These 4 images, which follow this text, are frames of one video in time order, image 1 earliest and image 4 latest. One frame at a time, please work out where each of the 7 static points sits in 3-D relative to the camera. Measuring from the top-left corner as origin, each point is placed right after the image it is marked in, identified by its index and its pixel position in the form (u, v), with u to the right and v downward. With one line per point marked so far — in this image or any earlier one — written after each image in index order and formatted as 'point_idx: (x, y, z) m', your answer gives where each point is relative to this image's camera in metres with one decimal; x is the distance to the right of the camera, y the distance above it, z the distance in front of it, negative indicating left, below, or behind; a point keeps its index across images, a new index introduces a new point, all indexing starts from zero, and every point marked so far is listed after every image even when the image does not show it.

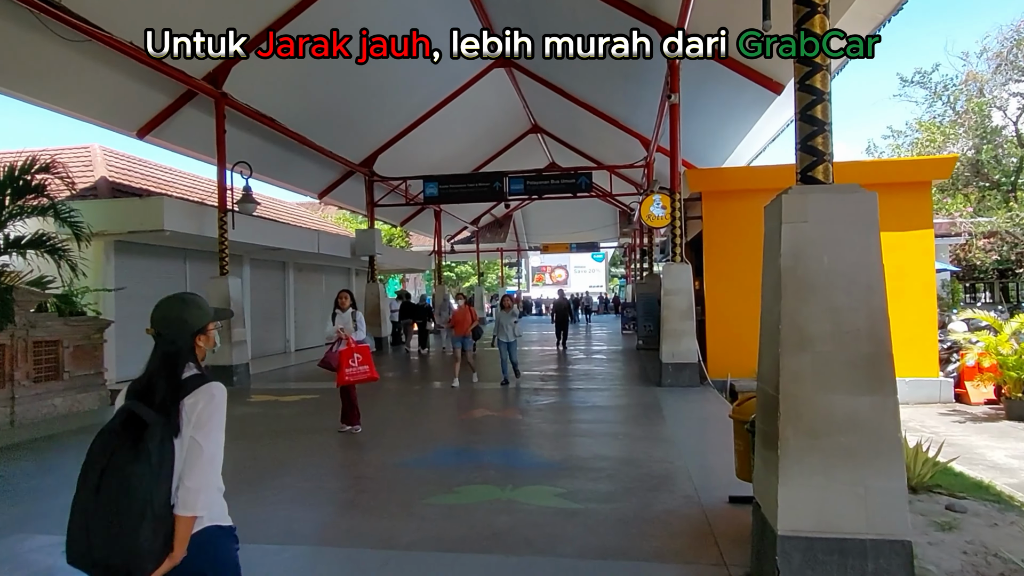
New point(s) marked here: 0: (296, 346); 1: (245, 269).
0: (-5.4, -1.5, +18.7) m
1: (-5.7, +0.4, +16.1) m
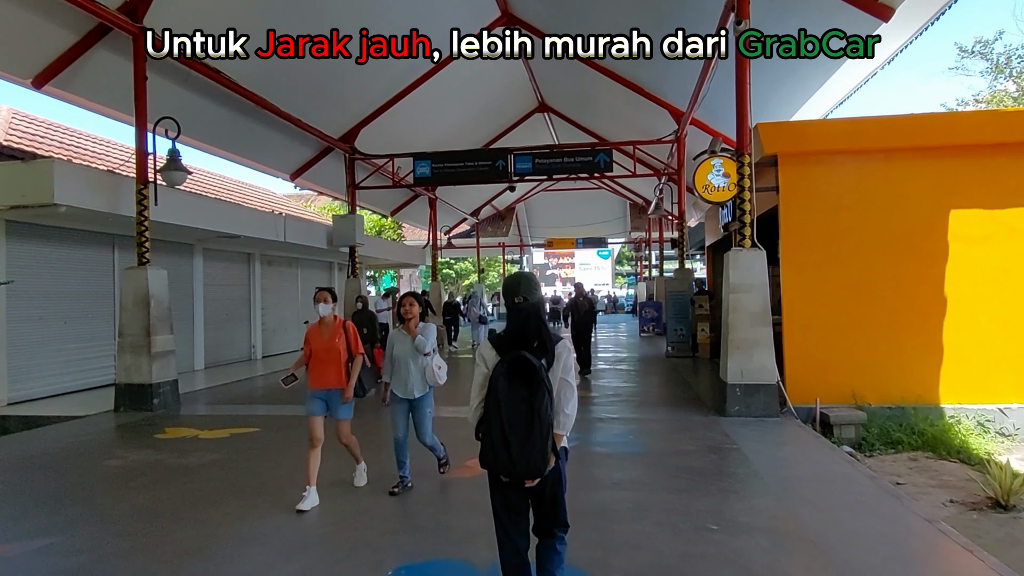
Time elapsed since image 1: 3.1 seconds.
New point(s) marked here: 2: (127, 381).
0: (-5.3, -1.4, +16.0) m
1: (-5.6, +0.5, +13.4) m
2: (-4.4, -1.1, +8.6) m
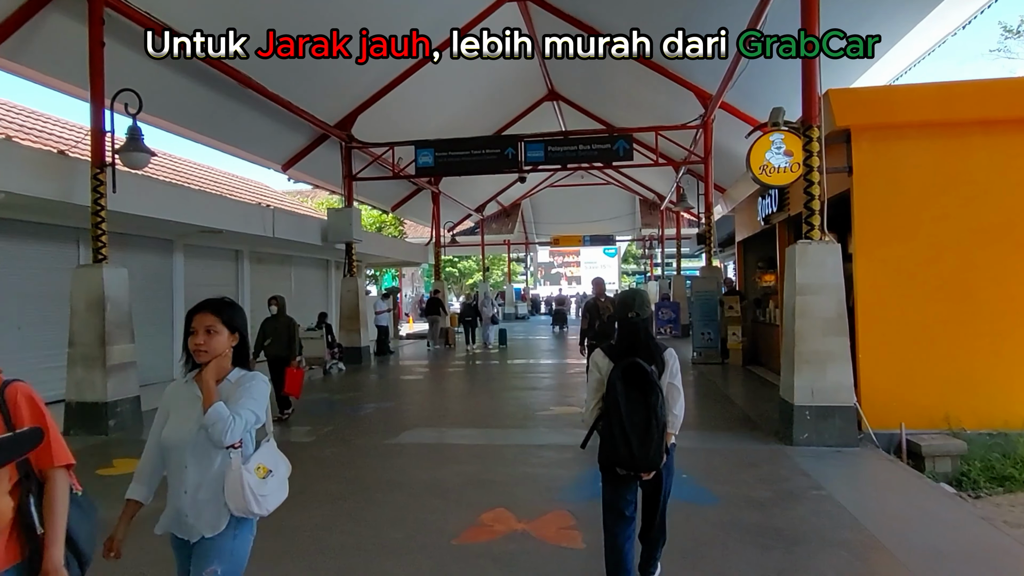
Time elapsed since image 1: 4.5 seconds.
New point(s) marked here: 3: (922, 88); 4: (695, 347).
0: (-5.1, -1.4, +14.7) m
1: (-5.4, +0.5, +12.1) m
2: (-4.2, -1.1, +7.3) m
3: (+3.5, +1.7, +6.3) m
4: (+3.1, -1.0, +12.9) m
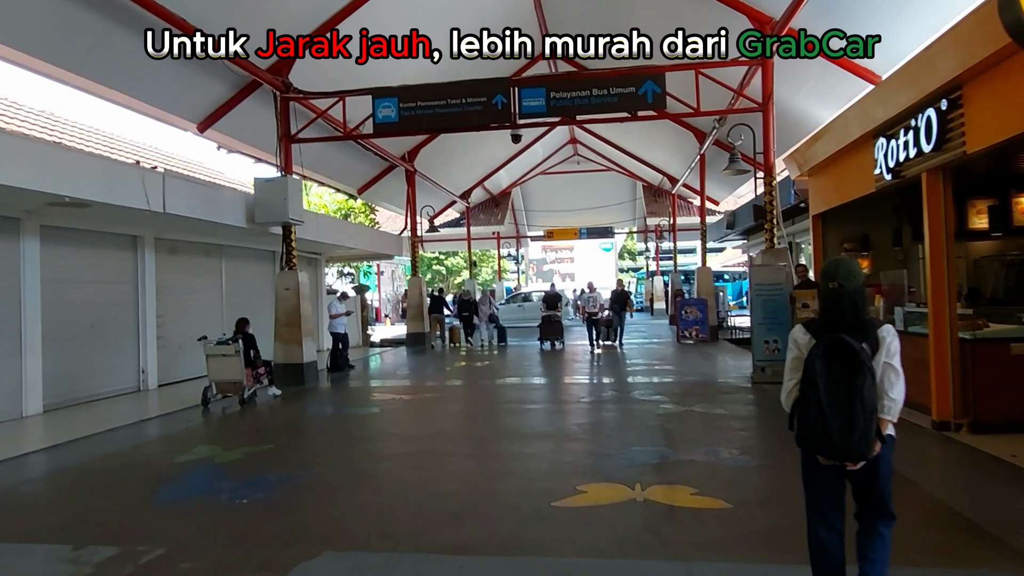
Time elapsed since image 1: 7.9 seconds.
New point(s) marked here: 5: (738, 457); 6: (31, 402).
0: (-5.2, -1.3, +11.1) m
1: (-5.5, +0.5, +8.5) m
2: (-4.2, -1.1, +3.7) m
3: (+3.5, +1.8, +2.8) m
4: (+3.1, -0.9, +9.4) m
5: (+1.7, -1.3, +5.7) m
6: (-5.5, -1.3, +8.6) m
